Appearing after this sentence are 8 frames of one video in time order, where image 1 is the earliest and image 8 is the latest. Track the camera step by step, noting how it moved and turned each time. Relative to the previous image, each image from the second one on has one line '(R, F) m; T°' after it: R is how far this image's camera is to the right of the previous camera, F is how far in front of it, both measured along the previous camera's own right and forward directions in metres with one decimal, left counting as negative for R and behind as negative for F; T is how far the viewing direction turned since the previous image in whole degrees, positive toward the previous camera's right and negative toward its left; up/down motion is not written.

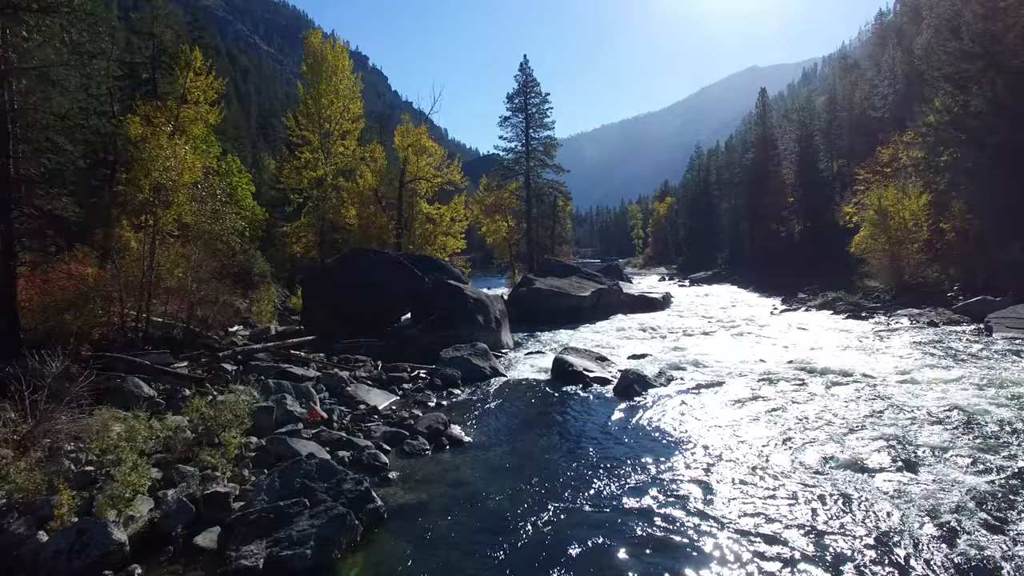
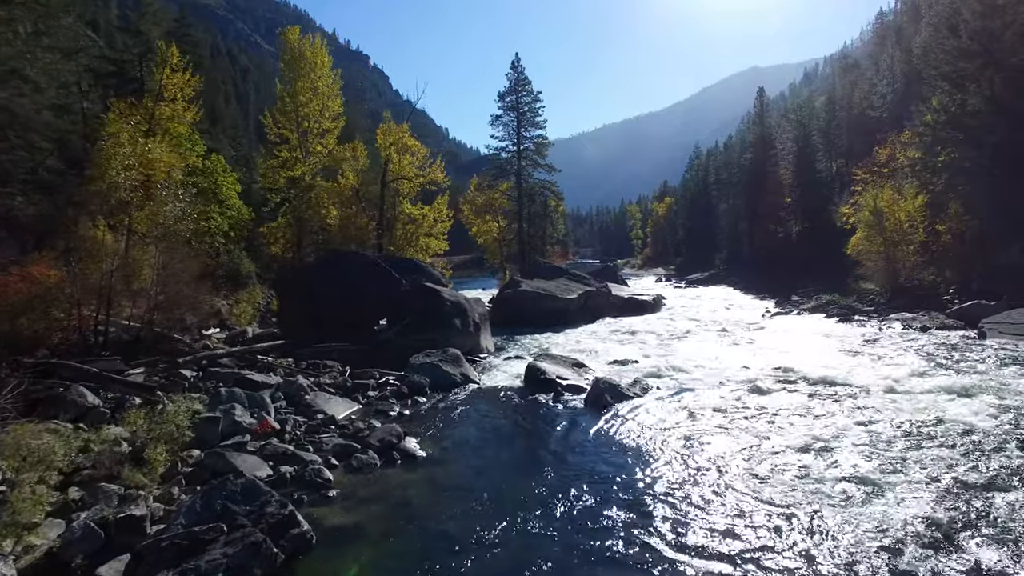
(+0.9, +0.5) m; 0°
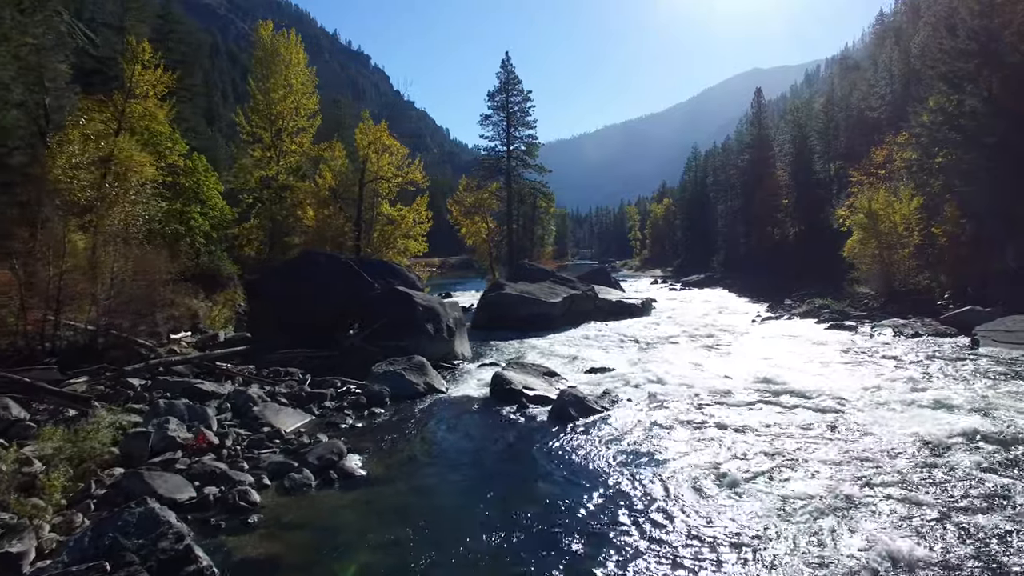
(+1.0, +0.7) m; 0°
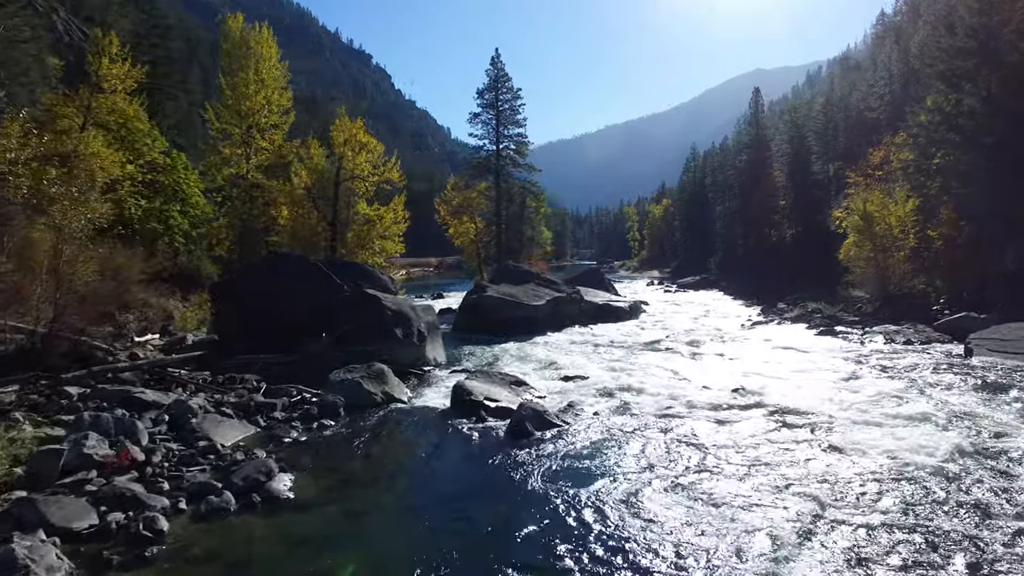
(+1.1, +0.8) m; 0°
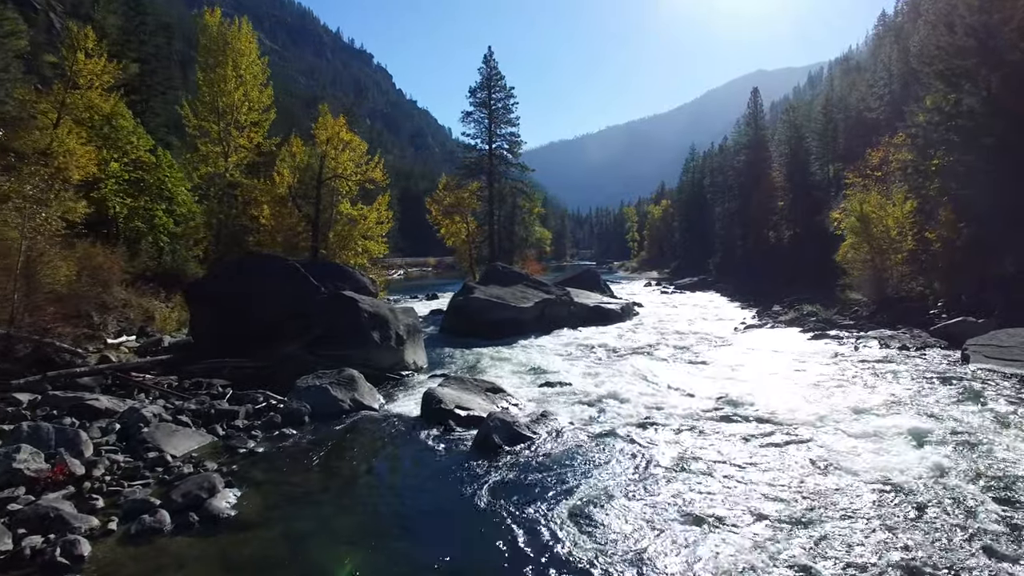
(+0.7, +0.6) m; 0°
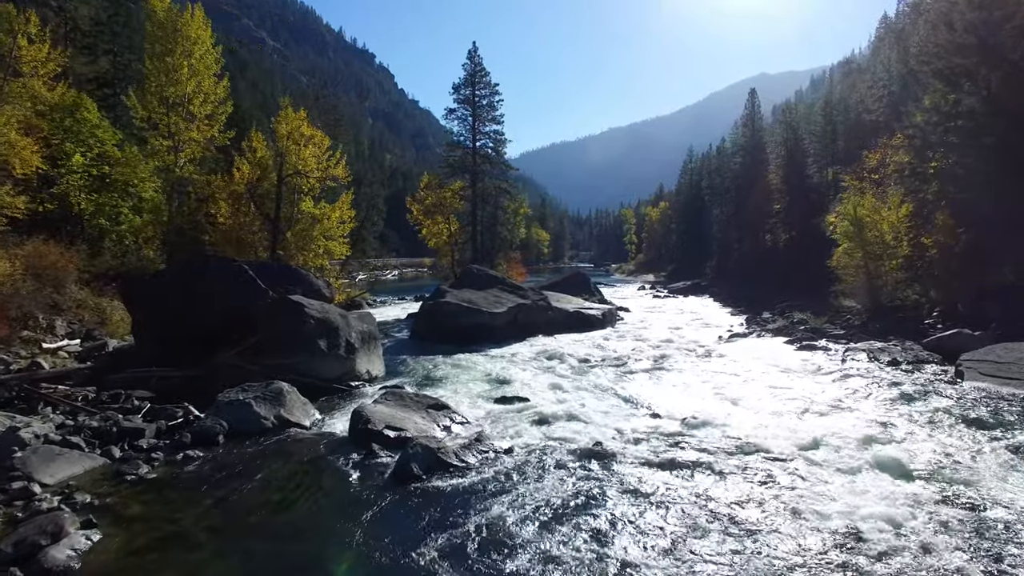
(+1.5, +1.3) m; 0°
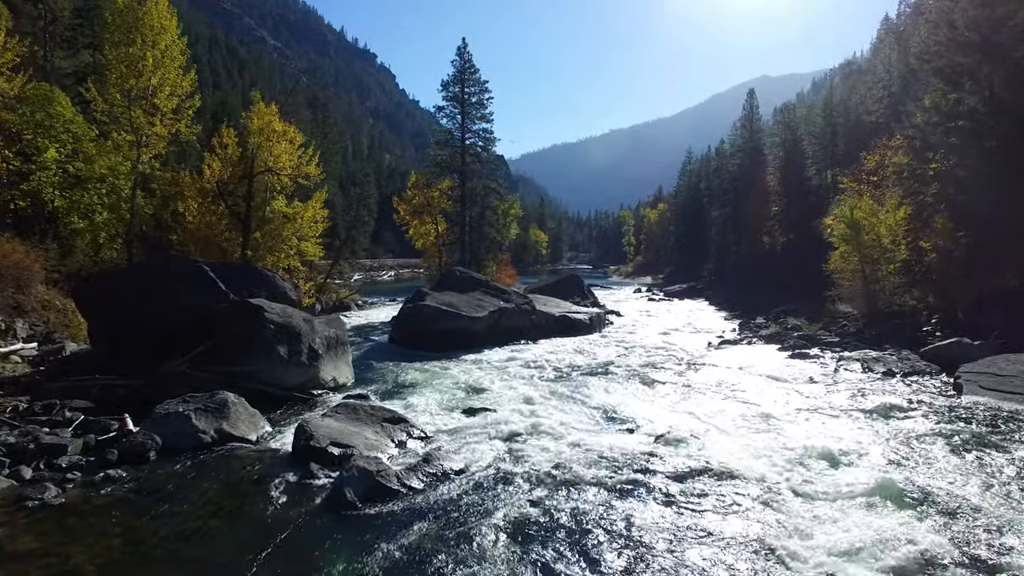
(+0.9, +0.9) m; 0°
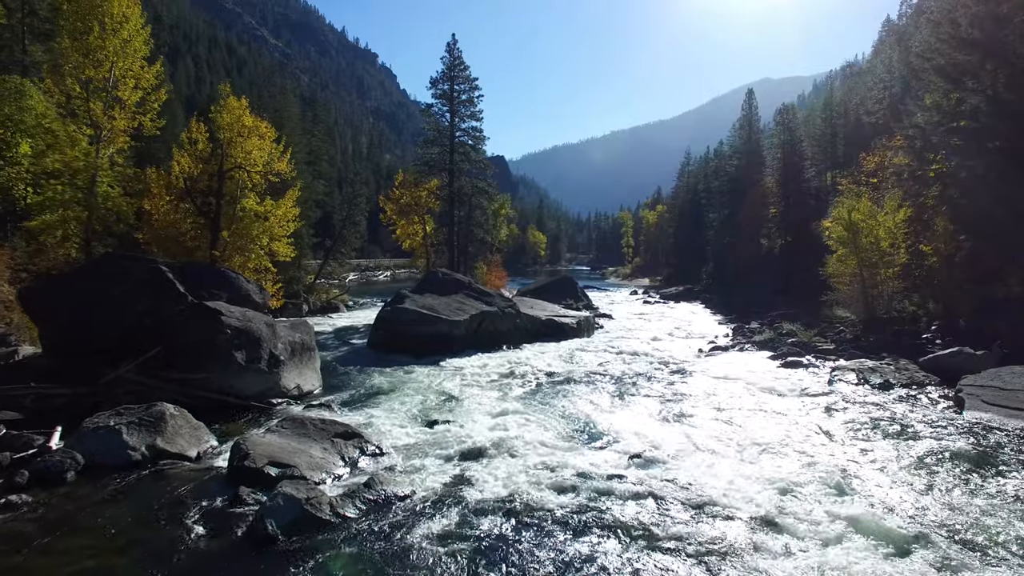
(+0.8, +0.9) m; 0°
